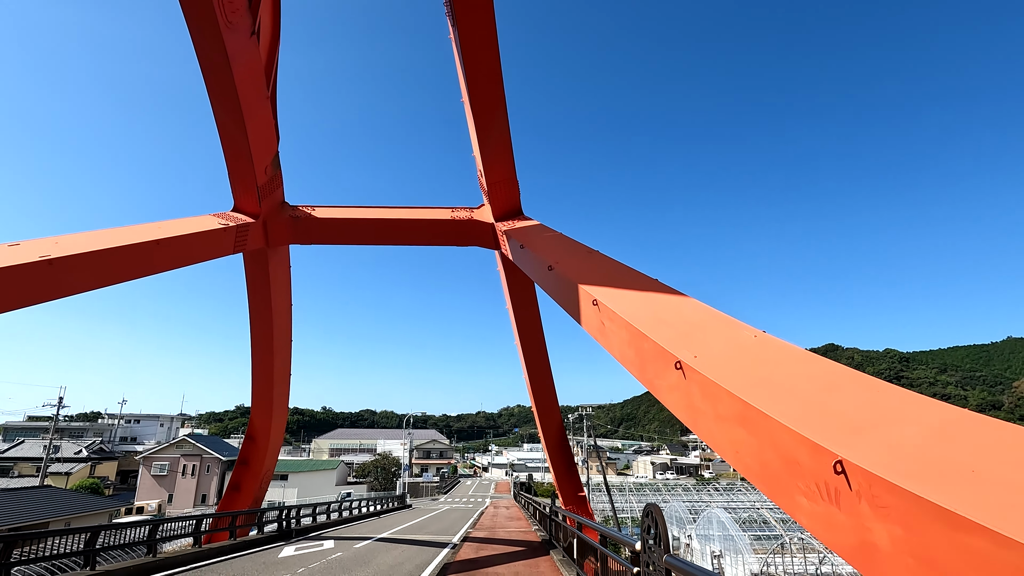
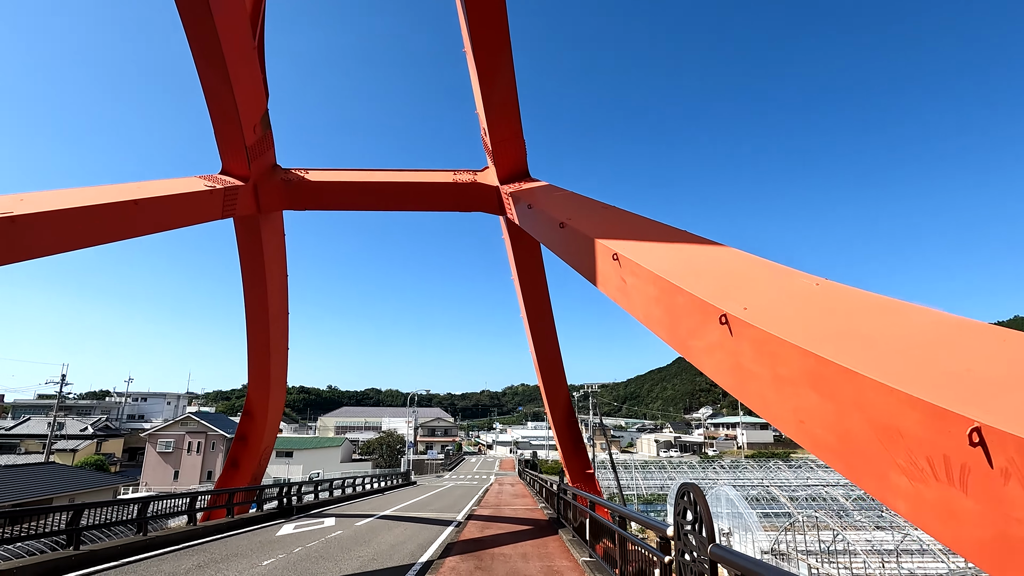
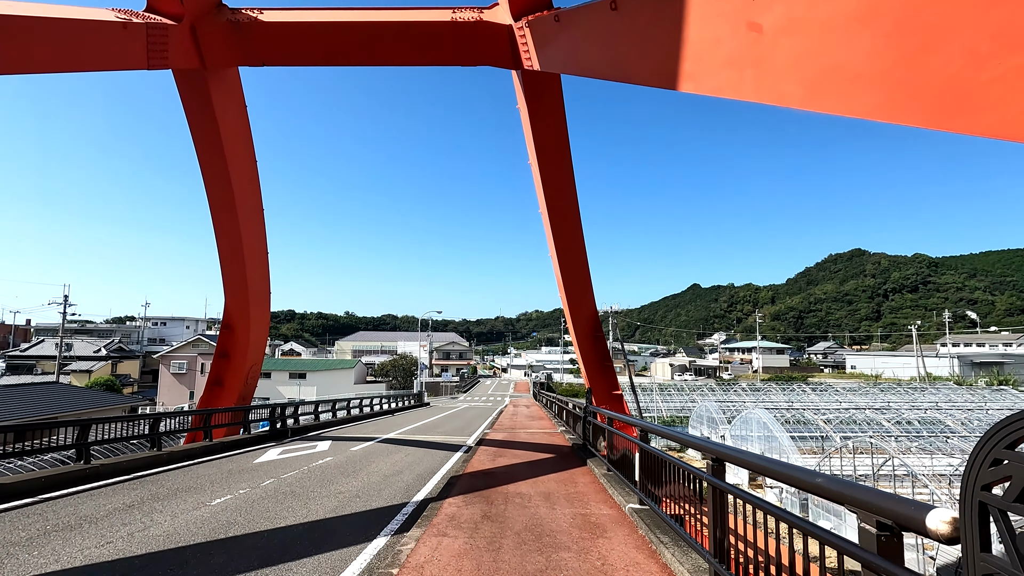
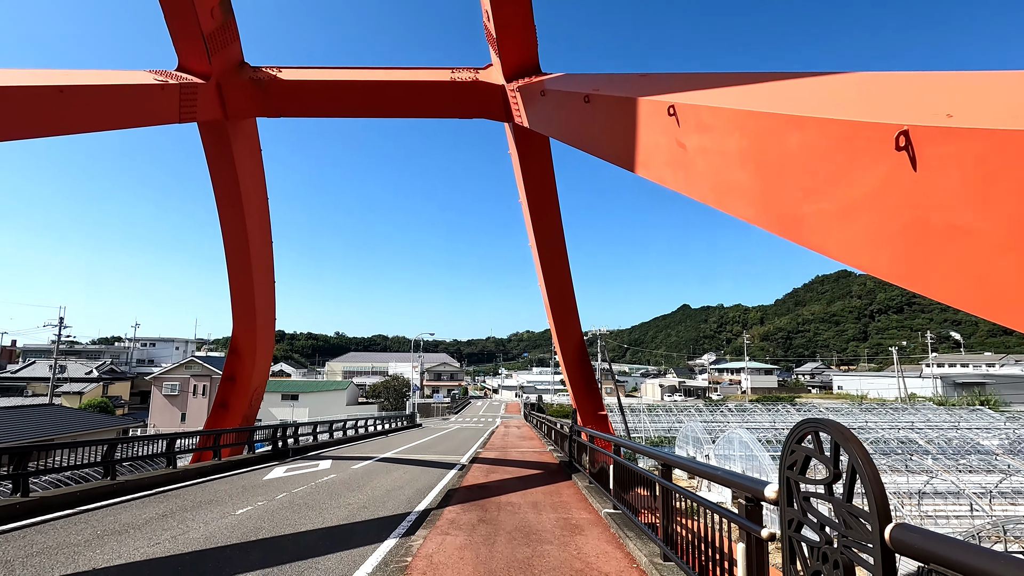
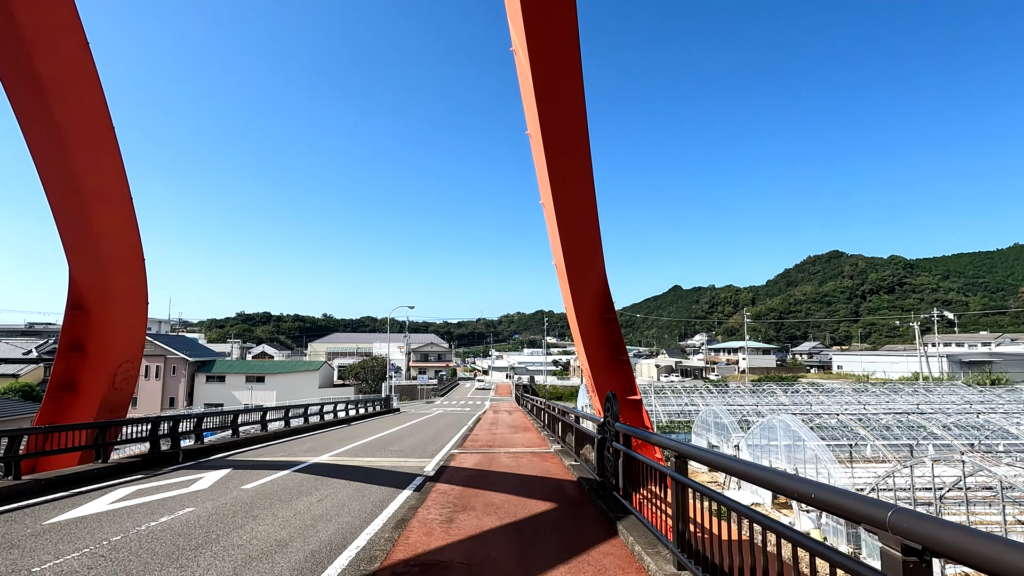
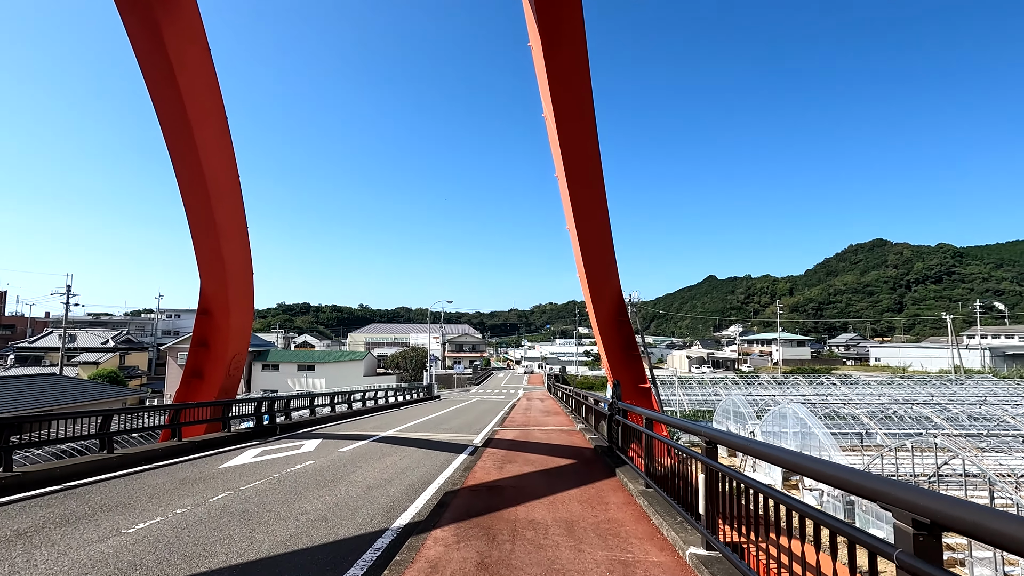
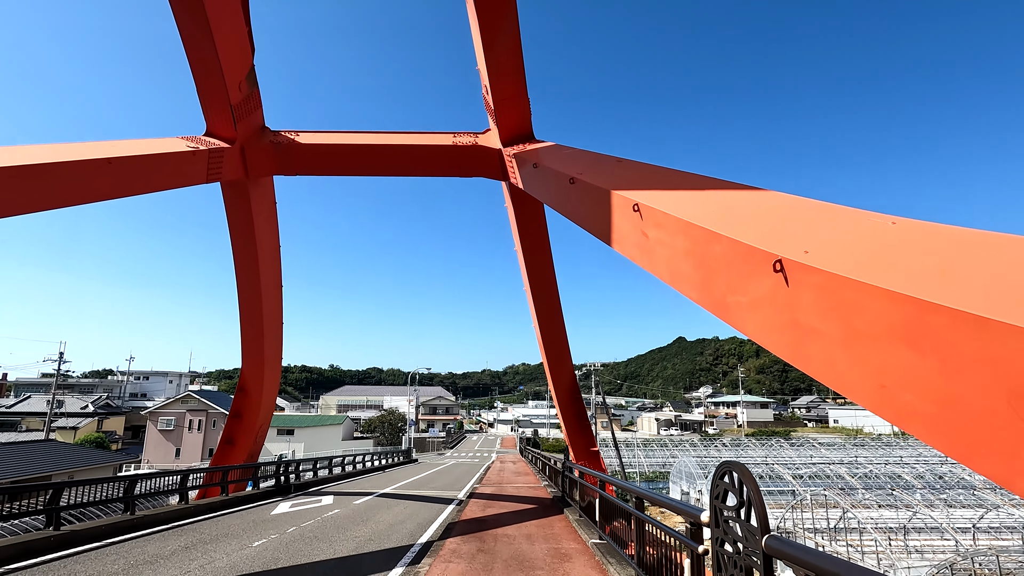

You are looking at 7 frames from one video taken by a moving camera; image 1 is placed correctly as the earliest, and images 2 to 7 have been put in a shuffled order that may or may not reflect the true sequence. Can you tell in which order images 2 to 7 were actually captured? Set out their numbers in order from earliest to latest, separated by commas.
2, 7, 4, 3, 6, 5
